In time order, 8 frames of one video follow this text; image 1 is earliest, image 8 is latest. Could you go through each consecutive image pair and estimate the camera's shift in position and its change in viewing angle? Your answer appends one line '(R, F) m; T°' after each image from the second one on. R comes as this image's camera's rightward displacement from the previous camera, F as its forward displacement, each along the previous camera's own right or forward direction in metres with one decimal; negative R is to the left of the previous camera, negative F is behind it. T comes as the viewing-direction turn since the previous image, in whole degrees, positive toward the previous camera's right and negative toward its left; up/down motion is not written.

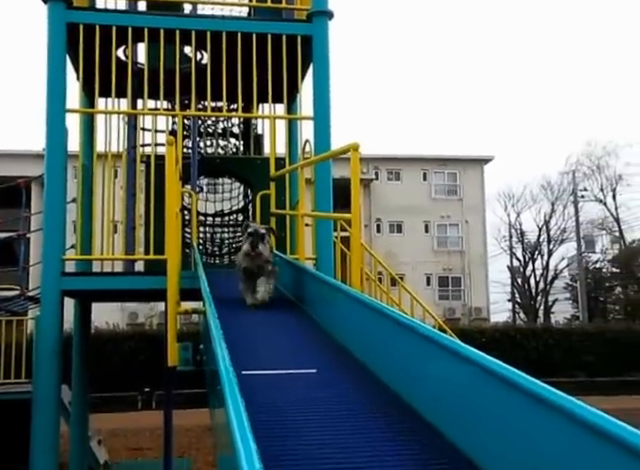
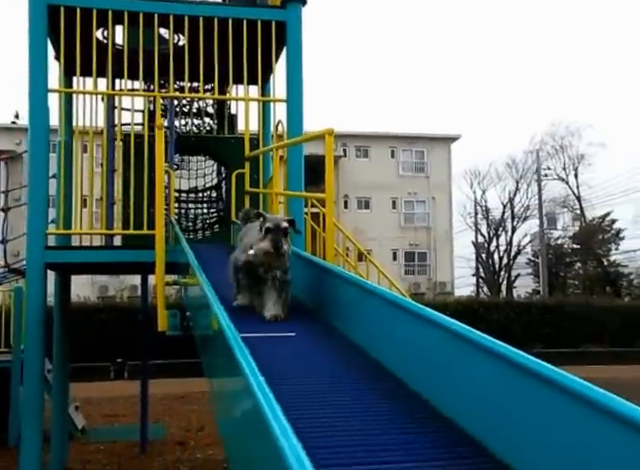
(0.0, -0.4) m; +2°
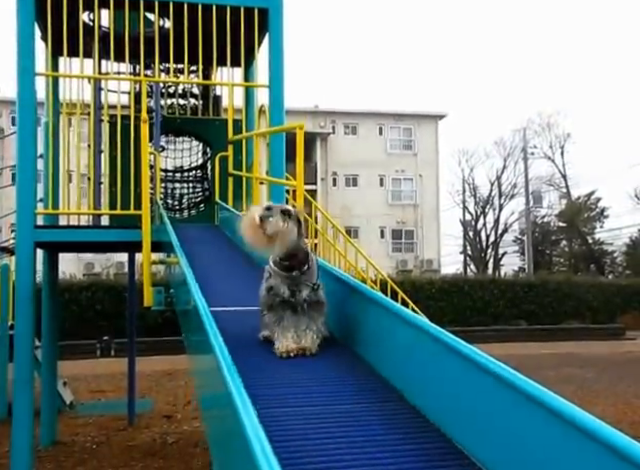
(+0.1, -0.2) m; +1°
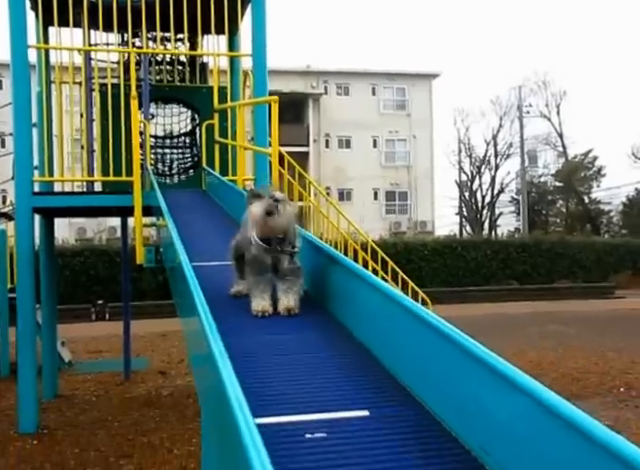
(+0.1, -0.4) m; 0°
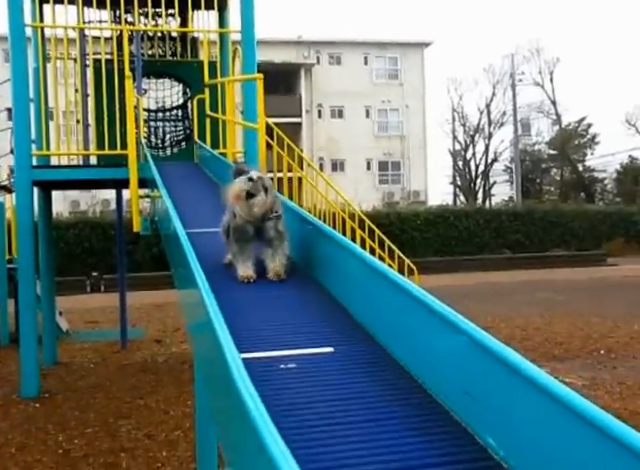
(+0.1, -0.2) m; 0°
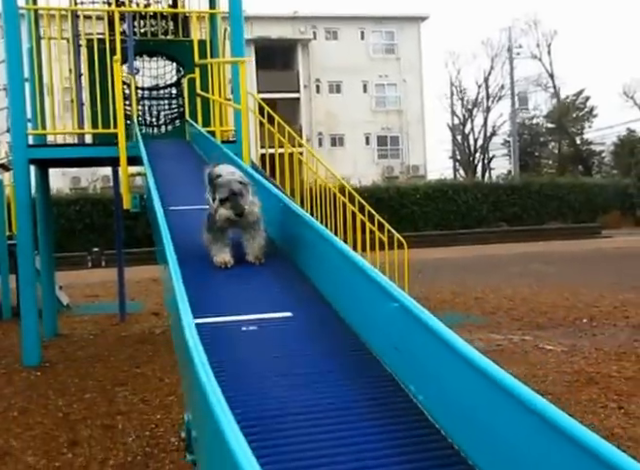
(+0.1, -0.2) m; 0°
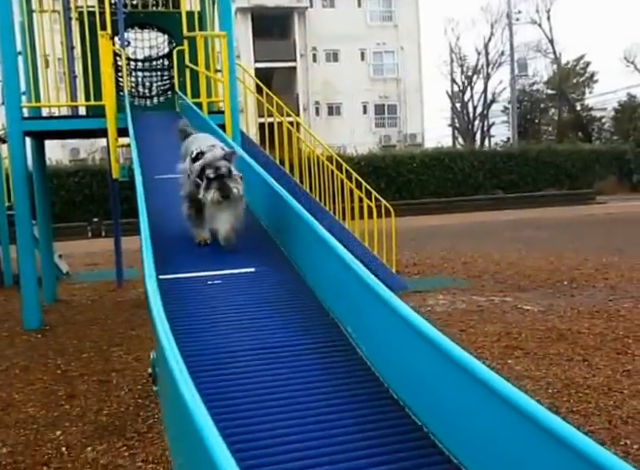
(+0.1, -0.3) m; 0°
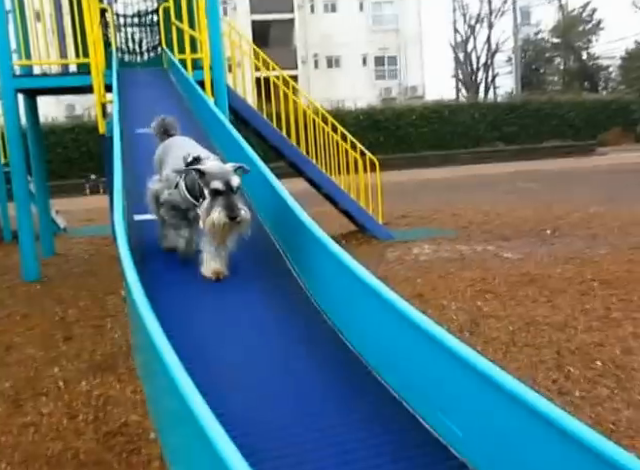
(+0.1, -0.3) m; 0°
